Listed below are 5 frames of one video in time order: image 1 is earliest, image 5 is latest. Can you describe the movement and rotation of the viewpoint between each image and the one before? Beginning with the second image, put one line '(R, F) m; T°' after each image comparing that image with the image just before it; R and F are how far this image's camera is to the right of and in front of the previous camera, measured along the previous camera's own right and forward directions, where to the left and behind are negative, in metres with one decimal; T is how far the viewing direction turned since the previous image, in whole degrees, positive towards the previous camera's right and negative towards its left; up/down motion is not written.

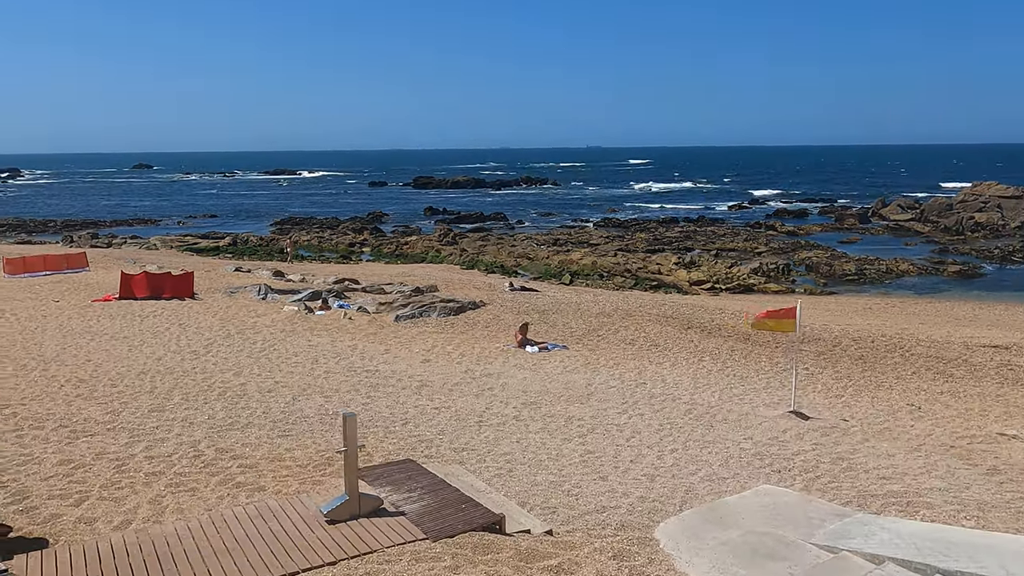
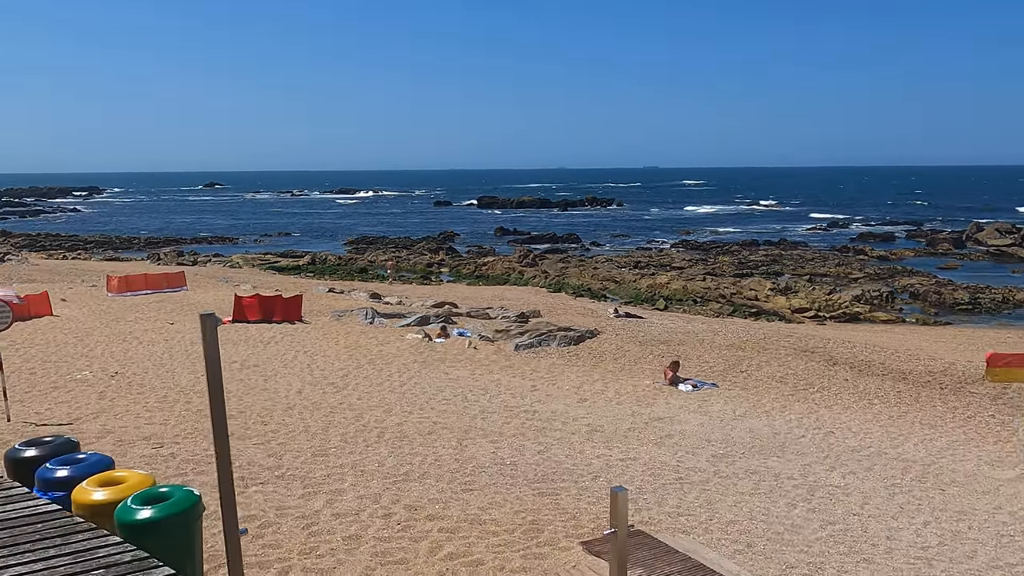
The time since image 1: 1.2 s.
(-1.9, +1.1) m; -4°
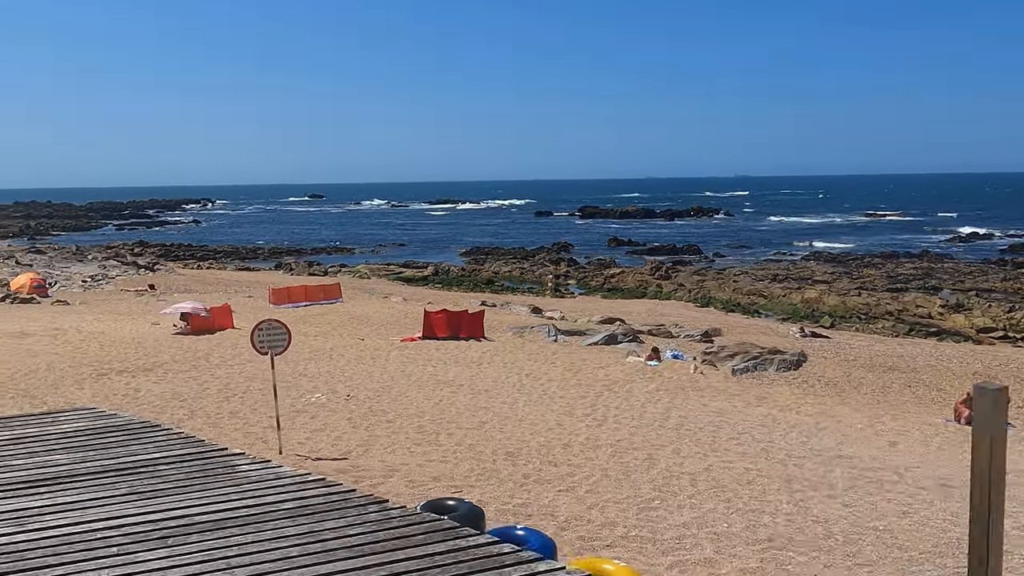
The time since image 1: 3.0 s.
(-3.1, +1.3) m; -6°
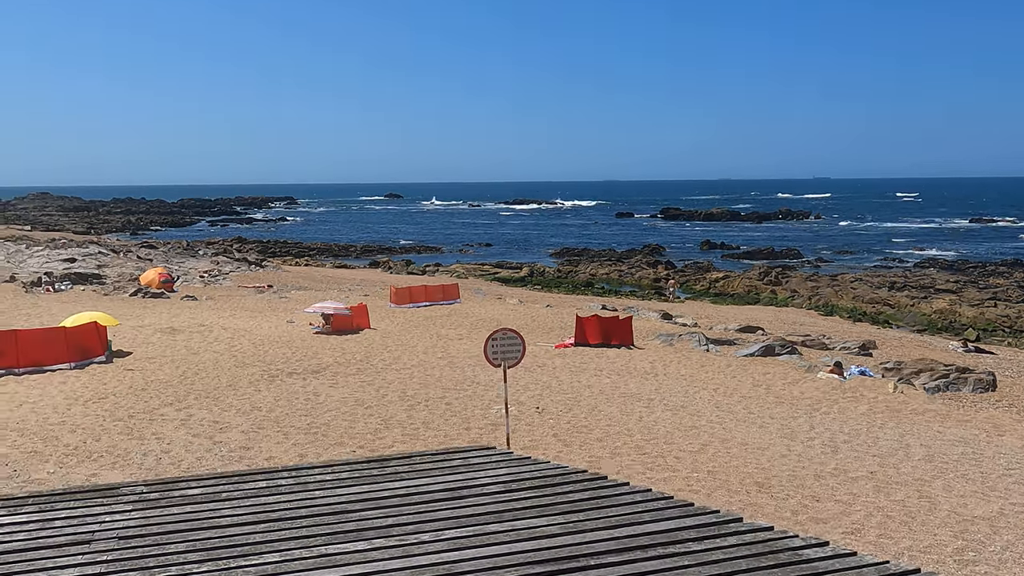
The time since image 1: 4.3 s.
(-2.2, +0.8) m; -5°
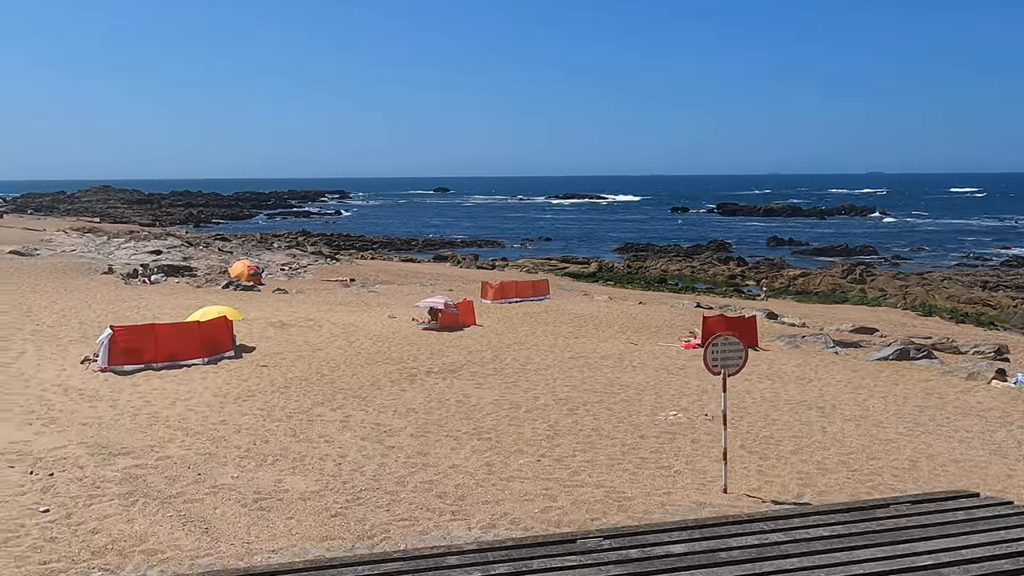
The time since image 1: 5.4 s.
(-1.9, +0.6) m; -3°
